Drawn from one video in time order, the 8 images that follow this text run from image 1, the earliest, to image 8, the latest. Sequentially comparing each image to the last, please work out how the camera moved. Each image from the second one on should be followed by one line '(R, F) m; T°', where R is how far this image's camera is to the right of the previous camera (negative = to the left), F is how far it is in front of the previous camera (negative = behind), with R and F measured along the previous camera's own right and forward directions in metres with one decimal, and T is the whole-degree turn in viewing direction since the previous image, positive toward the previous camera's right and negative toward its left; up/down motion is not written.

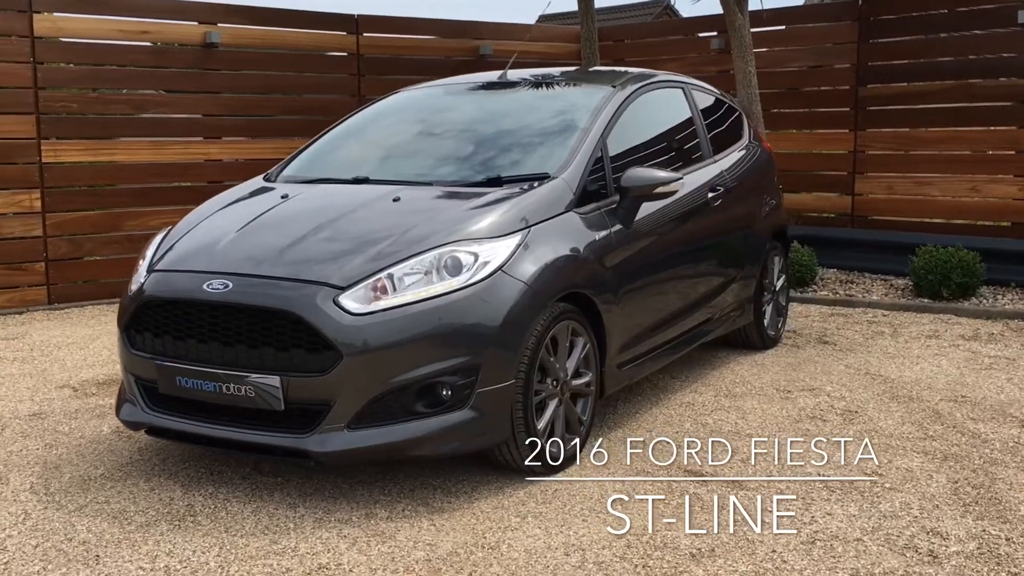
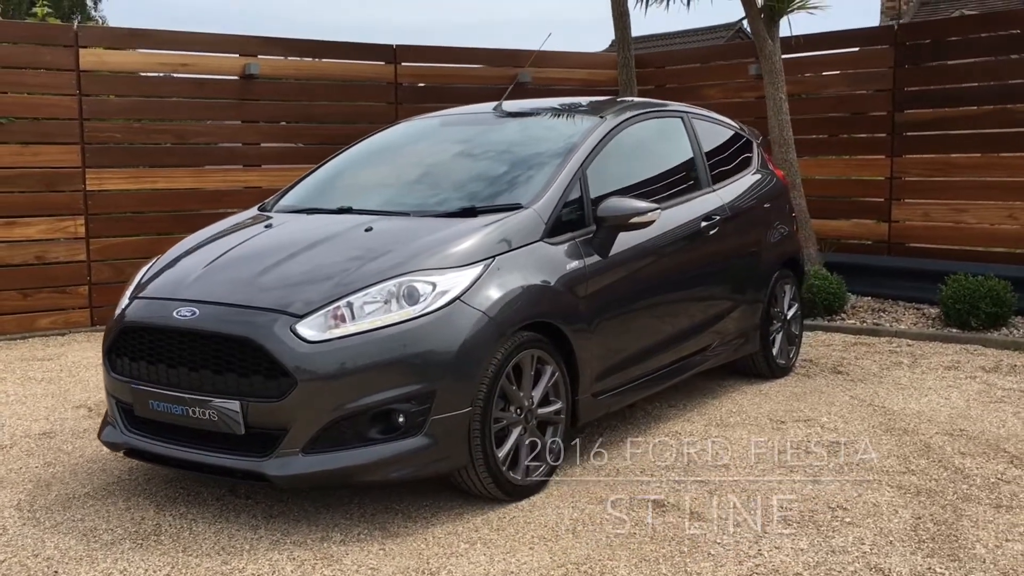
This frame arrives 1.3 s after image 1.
(+0.4, -0.1) m; -4°
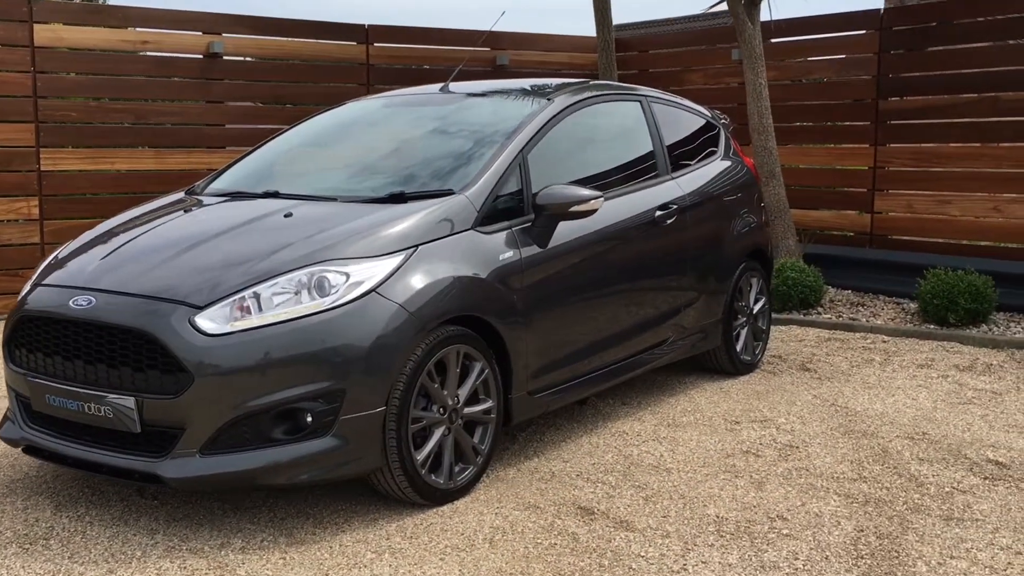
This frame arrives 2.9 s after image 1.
(+0.3, +0.2) m; 0°
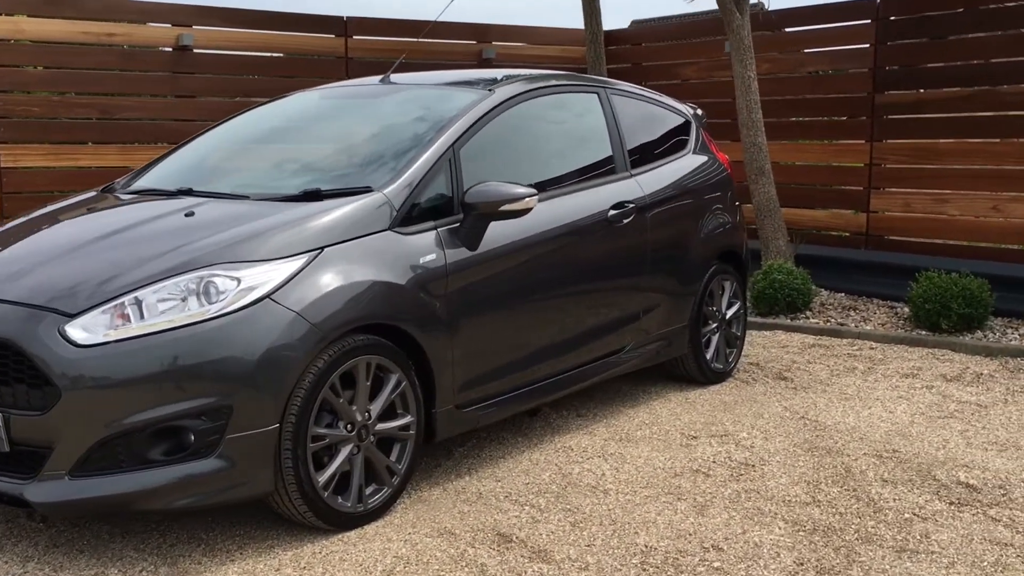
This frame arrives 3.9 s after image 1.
(+0.3, +0.3) m; -1°
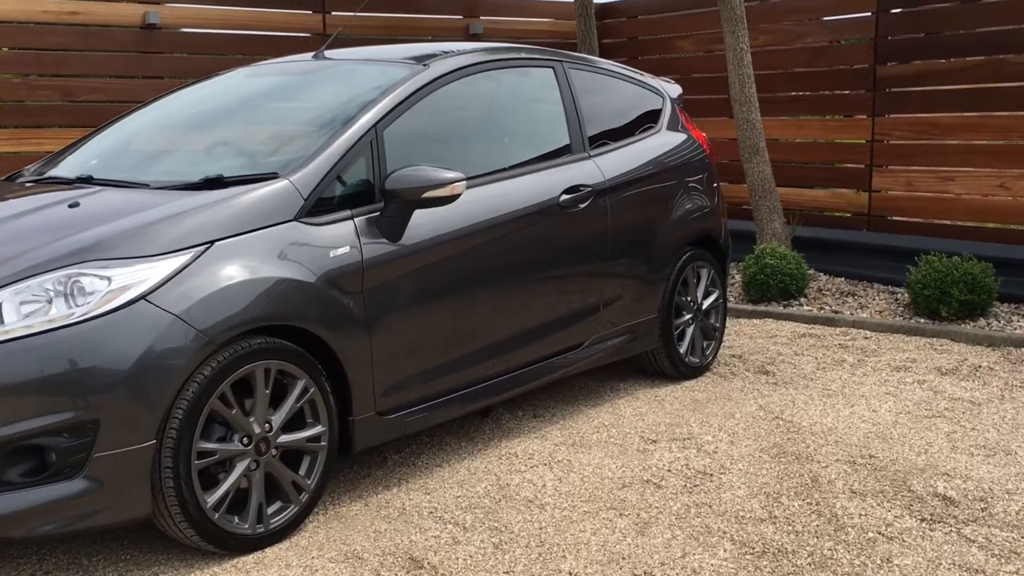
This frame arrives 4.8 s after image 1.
(+0.3, +0.3) m; -2°
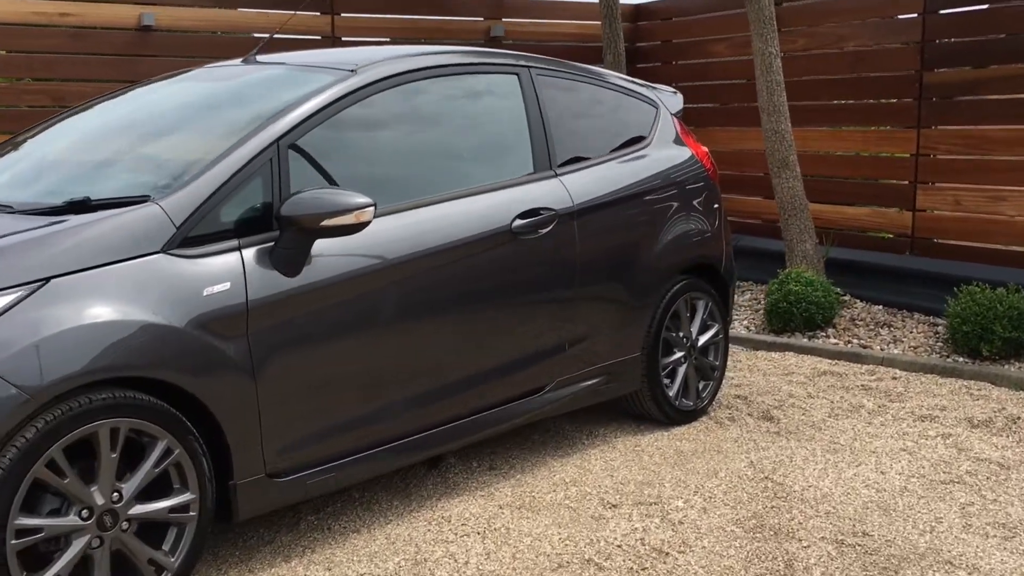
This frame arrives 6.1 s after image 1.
(+0.4, +0.5) m; -4°
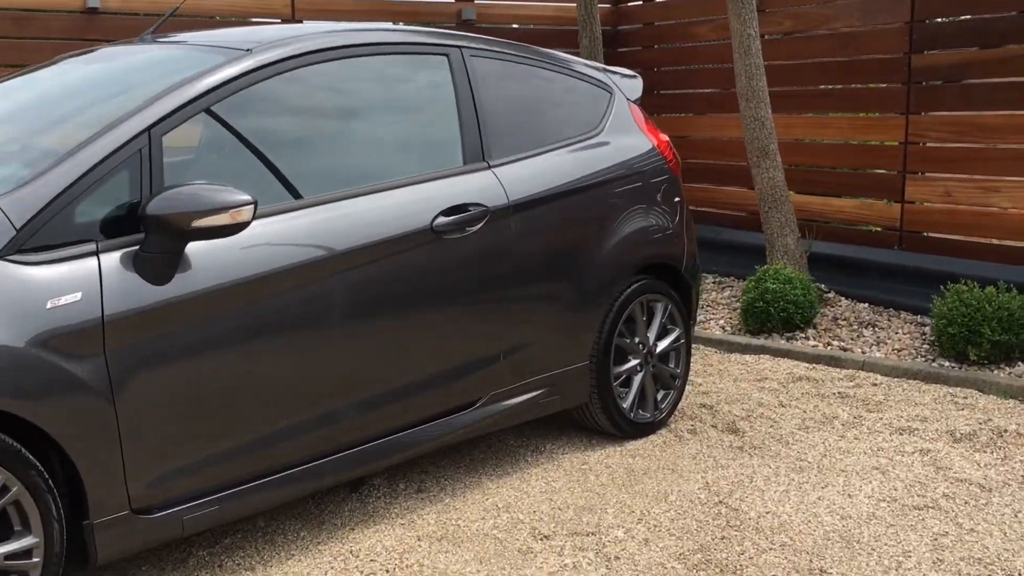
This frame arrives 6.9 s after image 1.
(+0.2, +0.3) m; 0°
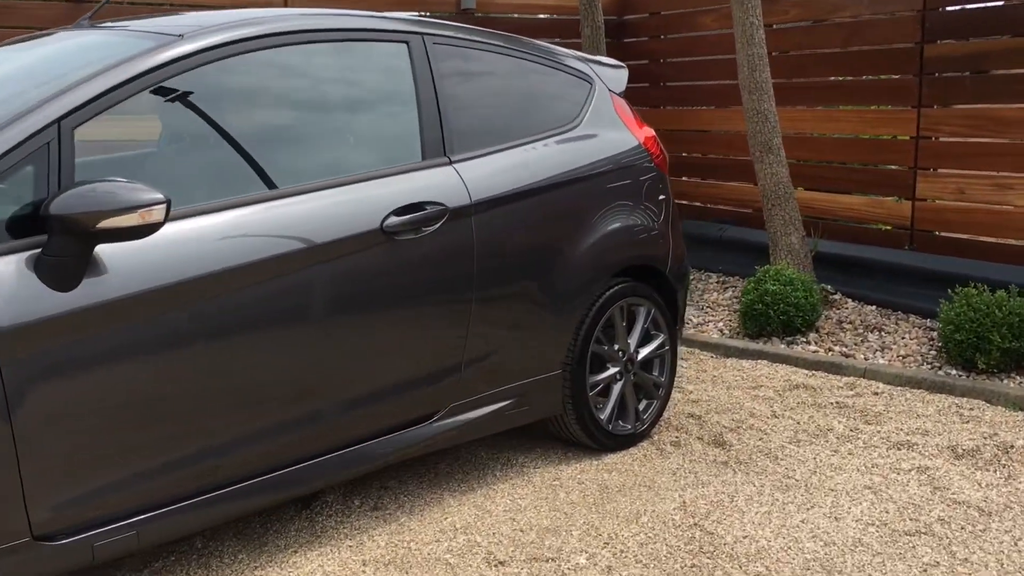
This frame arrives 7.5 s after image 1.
(+0.2, +0.2) m; -1°
